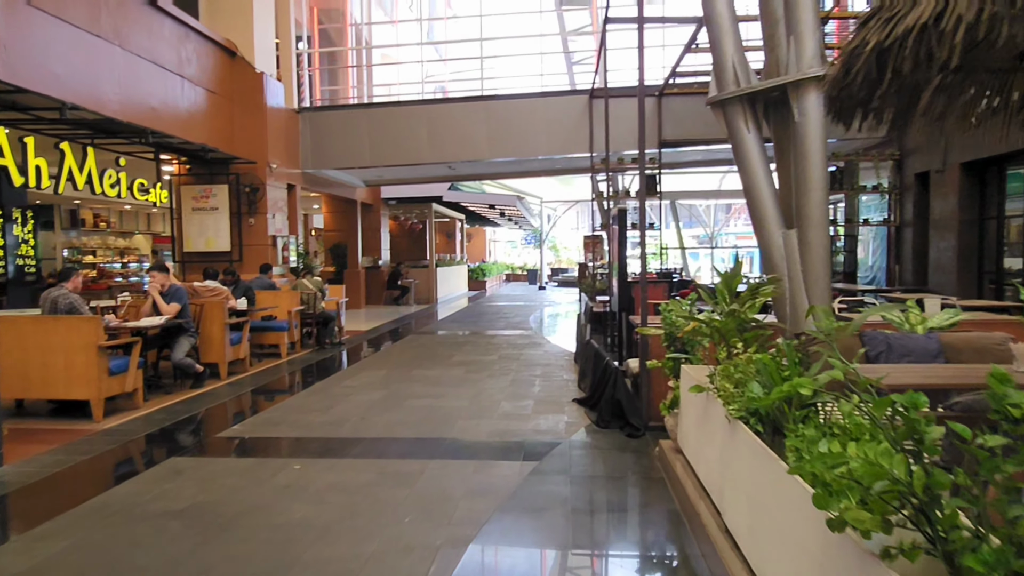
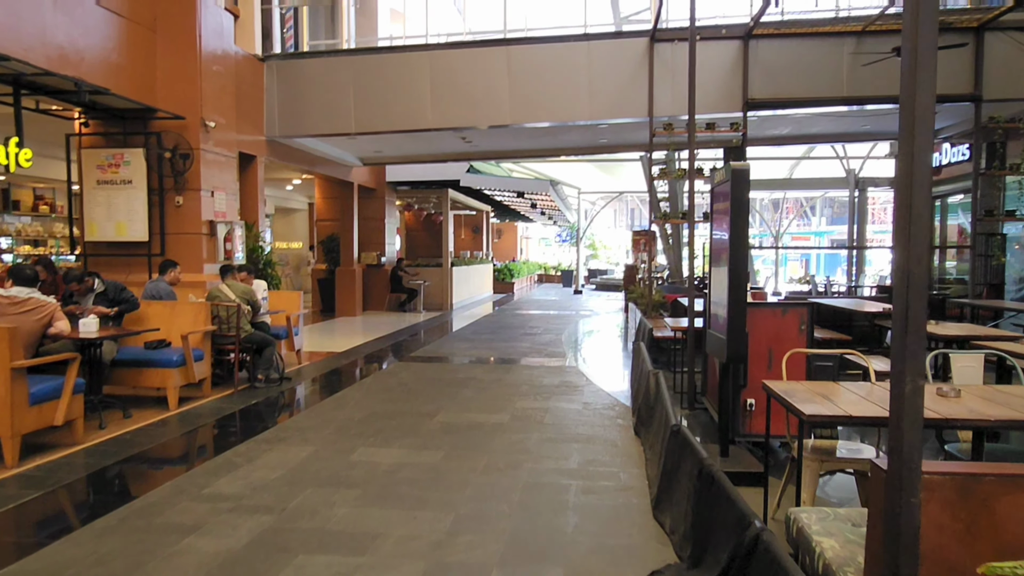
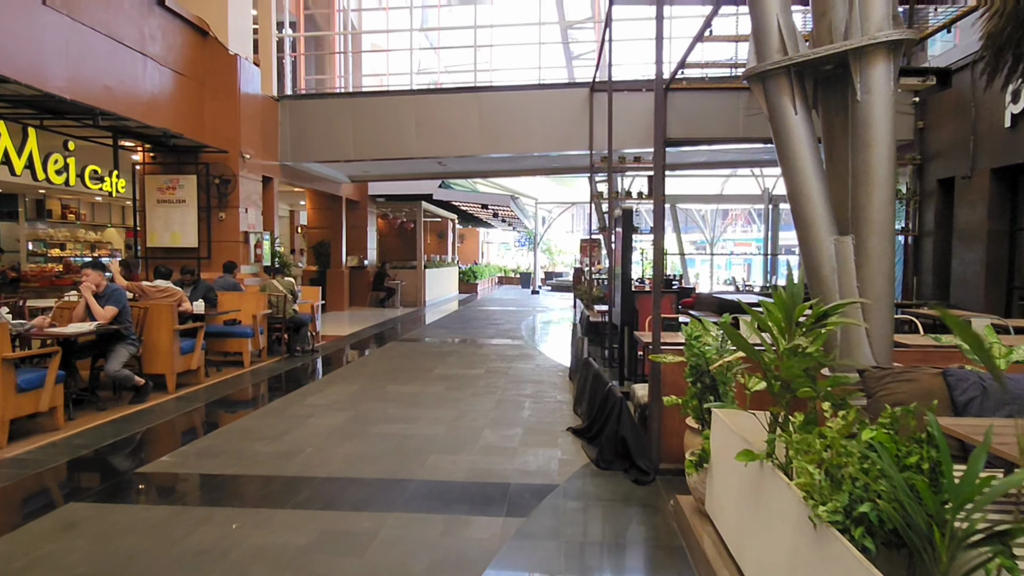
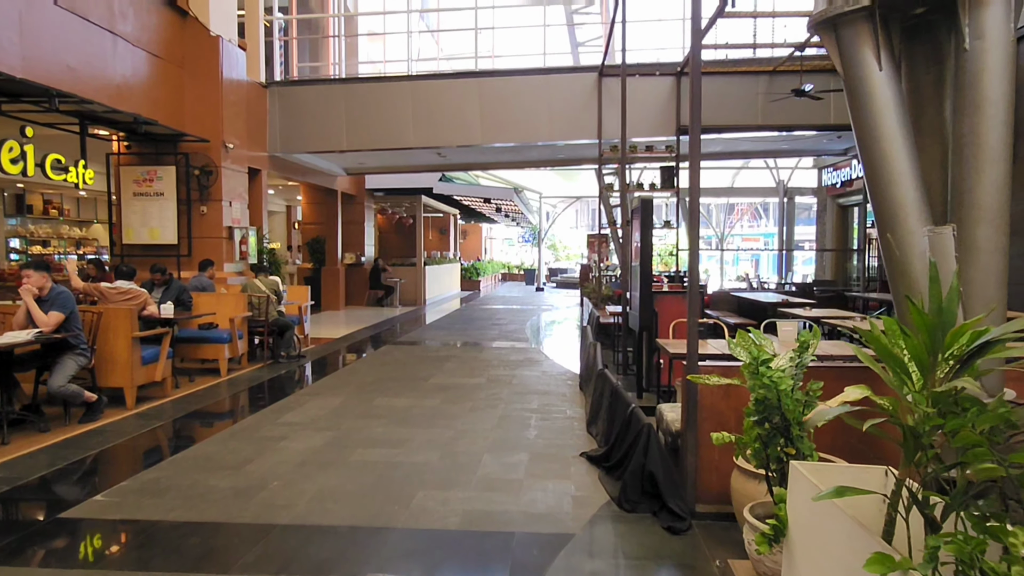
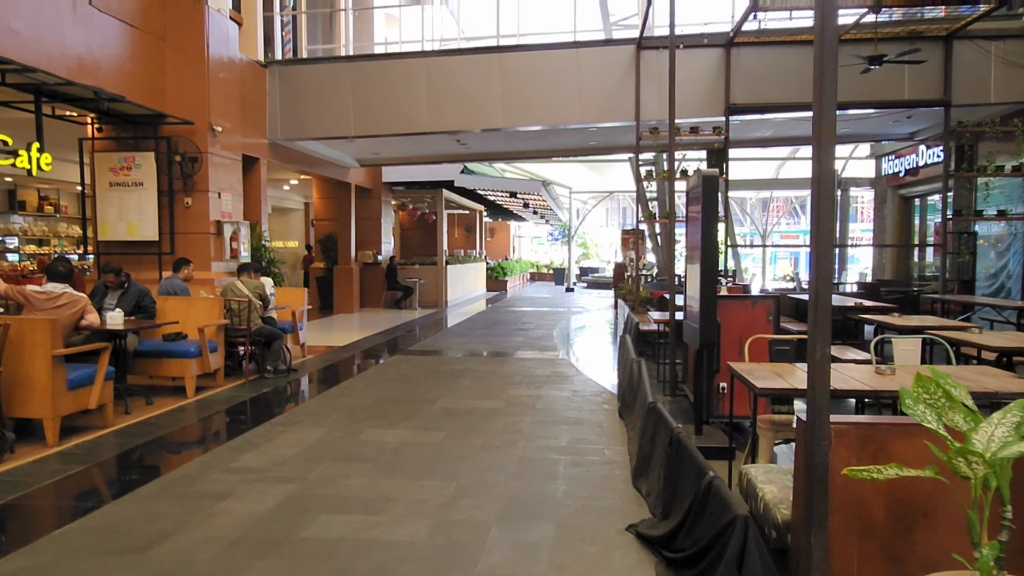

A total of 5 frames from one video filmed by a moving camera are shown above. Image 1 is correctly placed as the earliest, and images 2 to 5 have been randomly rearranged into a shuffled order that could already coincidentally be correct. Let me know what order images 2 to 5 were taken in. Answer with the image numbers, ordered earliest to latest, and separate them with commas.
3, 4, 5, 2
